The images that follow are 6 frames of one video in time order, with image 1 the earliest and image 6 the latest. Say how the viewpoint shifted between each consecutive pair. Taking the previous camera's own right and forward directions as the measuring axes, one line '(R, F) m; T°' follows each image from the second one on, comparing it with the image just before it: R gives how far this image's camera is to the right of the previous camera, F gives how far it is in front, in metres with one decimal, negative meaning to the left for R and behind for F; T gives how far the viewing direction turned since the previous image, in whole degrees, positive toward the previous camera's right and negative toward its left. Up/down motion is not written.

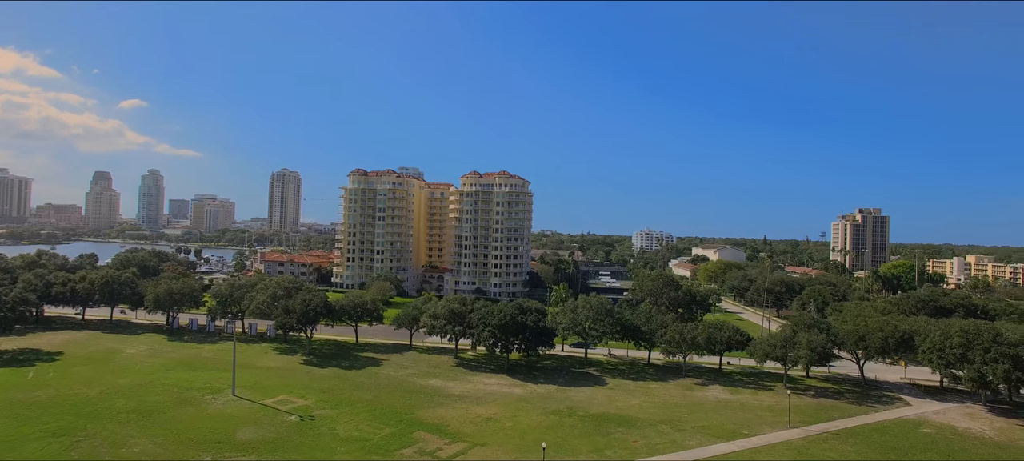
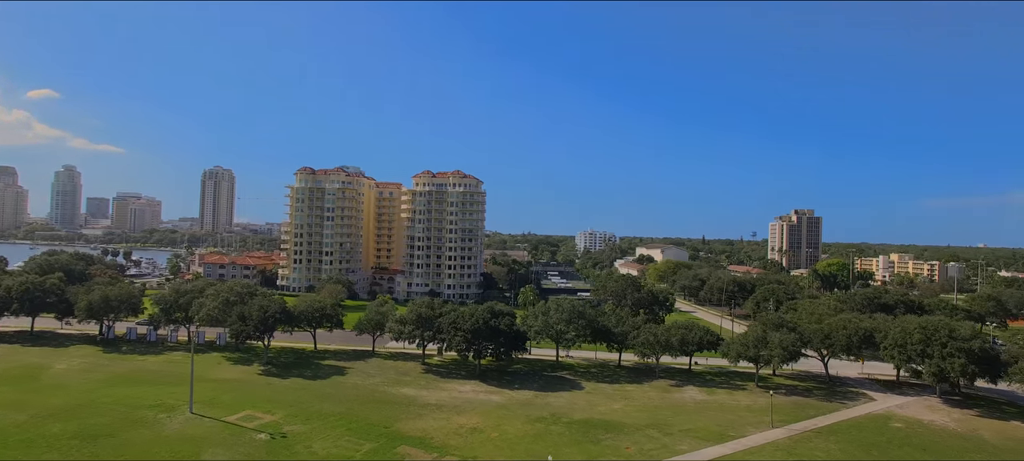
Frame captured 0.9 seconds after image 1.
(-3.2, +1.7) m; +6°
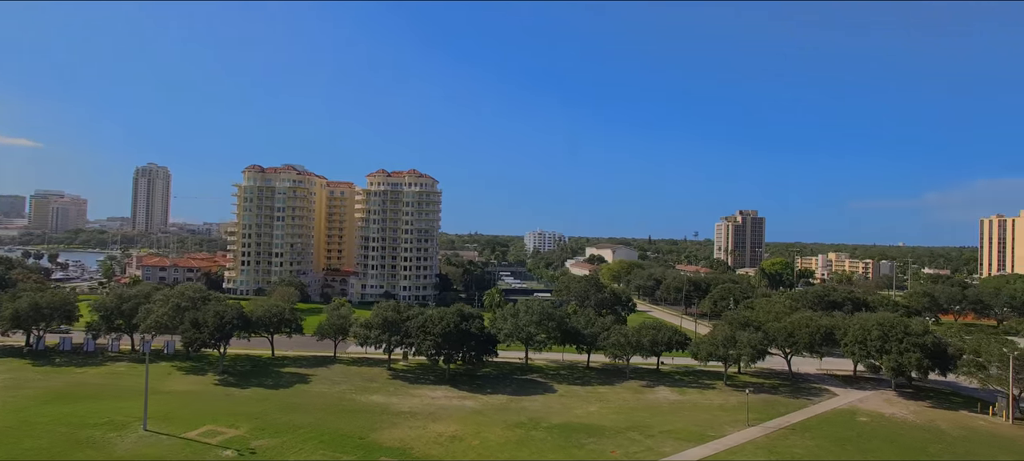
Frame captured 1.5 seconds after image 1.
(-2.4, +1.2) m; +5°
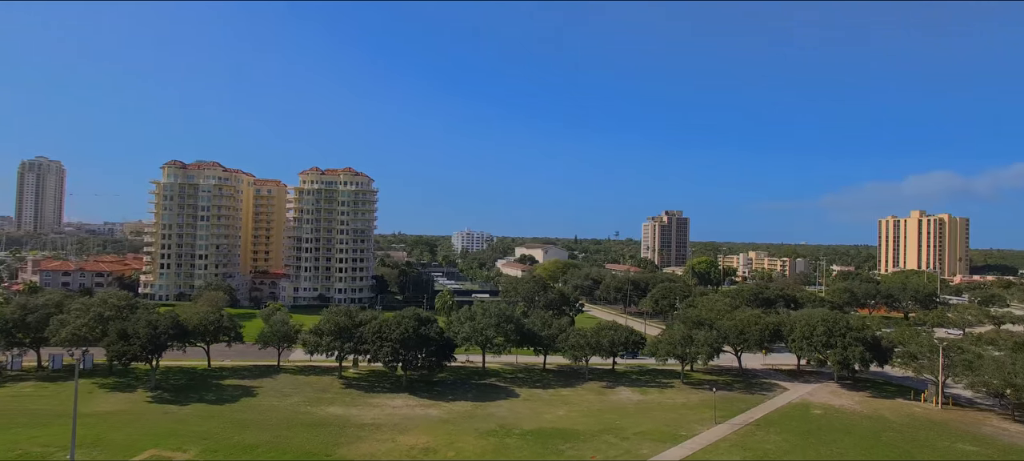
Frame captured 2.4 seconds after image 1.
(-3.4, +1.6) m; +8°
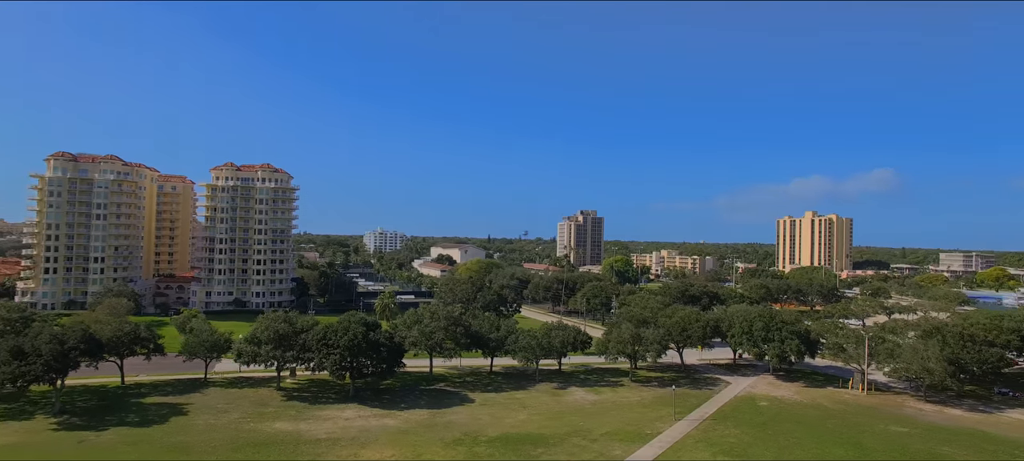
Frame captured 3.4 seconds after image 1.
(-3.9, +1.7) m; +9°
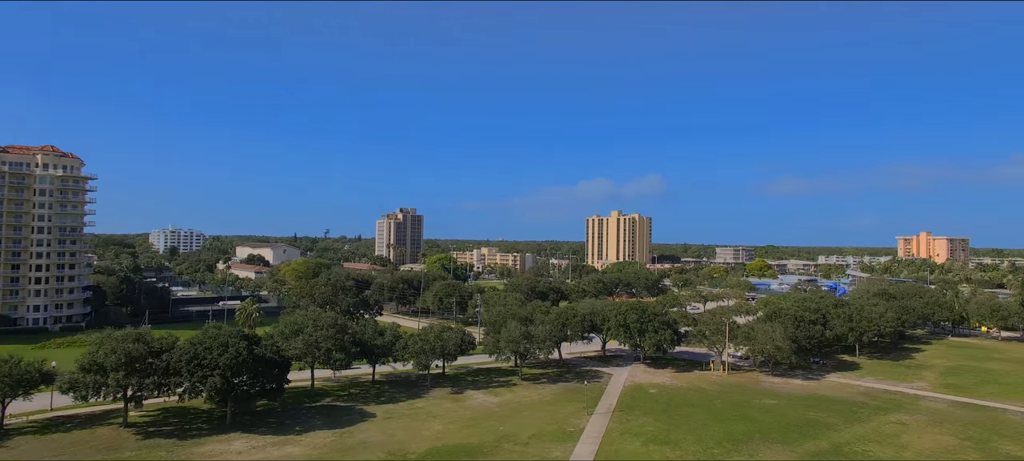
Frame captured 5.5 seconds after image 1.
(-7.8, +3.7) m; +19°
